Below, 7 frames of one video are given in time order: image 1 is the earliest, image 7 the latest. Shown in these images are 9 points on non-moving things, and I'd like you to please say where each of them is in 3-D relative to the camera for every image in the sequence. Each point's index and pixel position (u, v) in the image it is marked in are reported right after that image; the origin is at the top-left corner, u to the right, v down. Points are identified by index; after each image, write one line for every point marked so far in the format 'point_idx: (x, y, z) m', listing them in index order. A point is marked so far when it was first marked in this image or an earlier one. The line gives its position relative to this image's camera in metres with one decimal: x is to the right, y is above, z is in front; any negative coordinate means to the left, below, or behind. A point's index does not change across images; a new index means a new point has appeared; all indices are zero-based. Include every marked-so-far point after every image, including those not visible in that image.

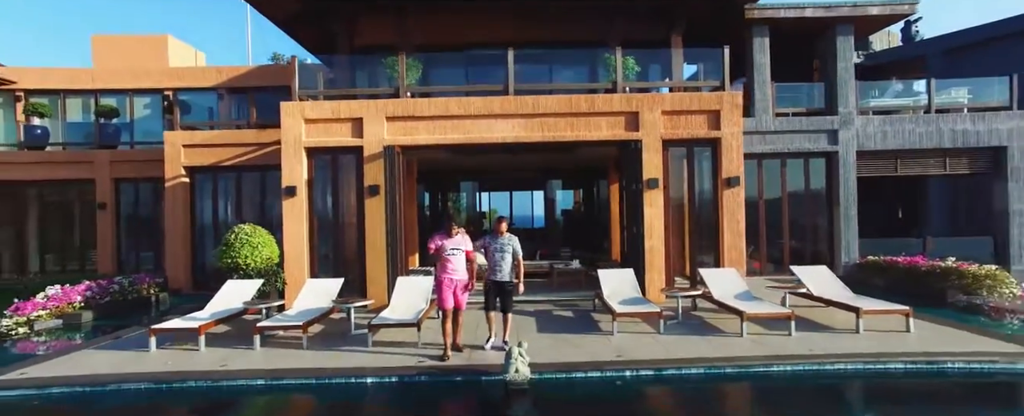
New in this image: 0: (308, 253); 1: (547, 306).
0: (-3.1, -0.7, +7.5) m
1: (+0.5, -1.4, +7.2) m
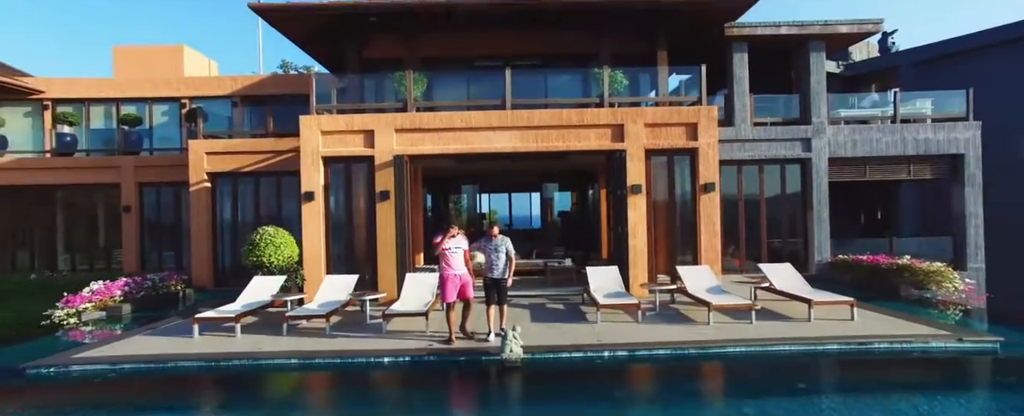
0: (-3.1, -0.7, +8.3) m
1: (+0.5, -1.4, +8.0) m
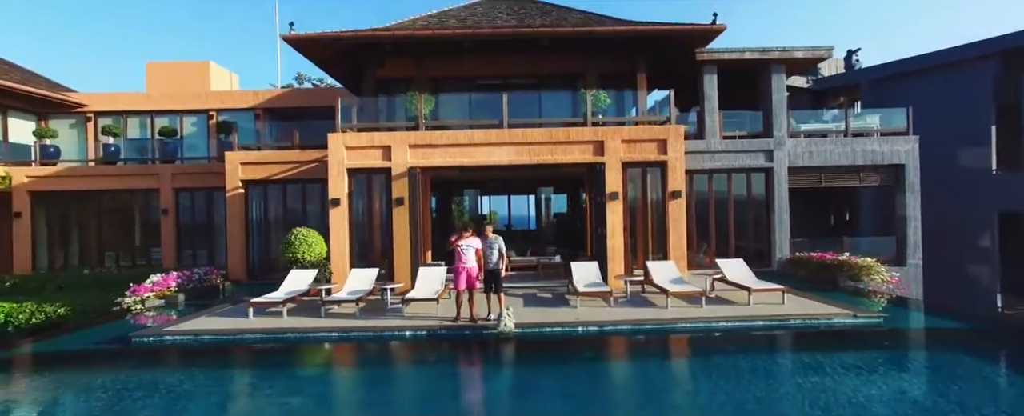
0: (-3.2, -0.8, +9.7) m
1: (+0.4, -1.5, +9.4) m
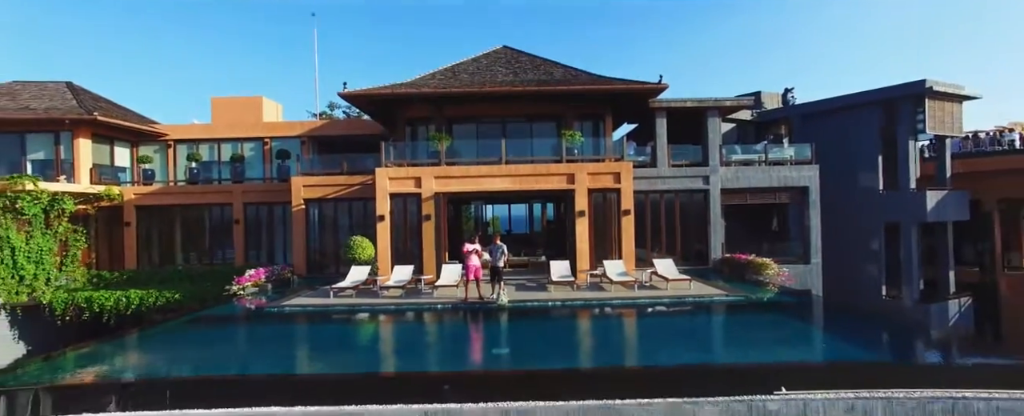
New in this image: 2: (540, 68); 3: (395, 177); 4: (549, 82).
0: (-3.3, -1.2, +13.3) m
1: (+0.3, -1.9, +13.0) m
2: (+0.9, +4.4, +15.8) m
3: (-3.1, +0.8, +13.2) m
4: (+1.1, +3.7, +14.7) m
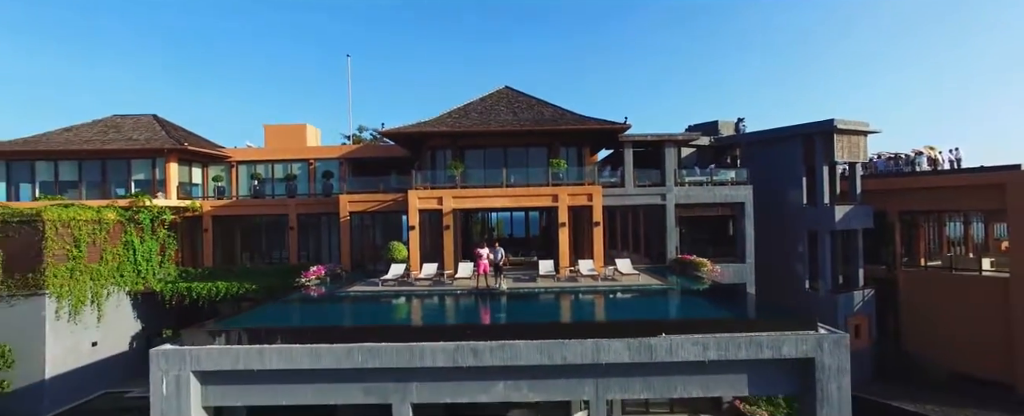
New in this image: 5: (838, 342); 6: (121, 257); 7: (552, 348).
0: (-3.3, -1.6, +17.5) m
1: (+0.2, -2.3, +17.2) m
2: (+0.9, +4.0, +20.0) m
3: (-3.2, +0.4, +17.4) m
4: (+1.1, +3.3, +18.9) m
5: (+6.1, -2.5, +9.3) m
6: (-13.8, -1.7, +17.6) m
7: (+0.8, -2.7, +9.5) m
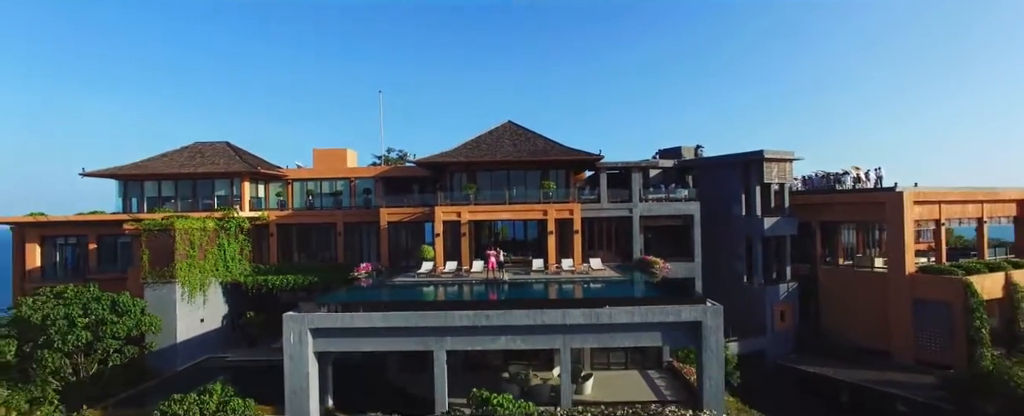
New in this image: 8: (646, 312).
0: (-3.3, -2.1, +23.0) m
1: (+0.3, -2.8, +22.7) m
2: (+0.9, +3.5, +25.5) m
3: (-3.1, -0.1, +22.9) m
4: (+1.1, +2.8, +24.3) m
5: (+6.0, -3.0, +14.7) m
6: (-13.7, -2.2, +23.2) m
7: (+0.7, -3.2, +14.9) m
8: (+4.0, -3.1, +14.8) m
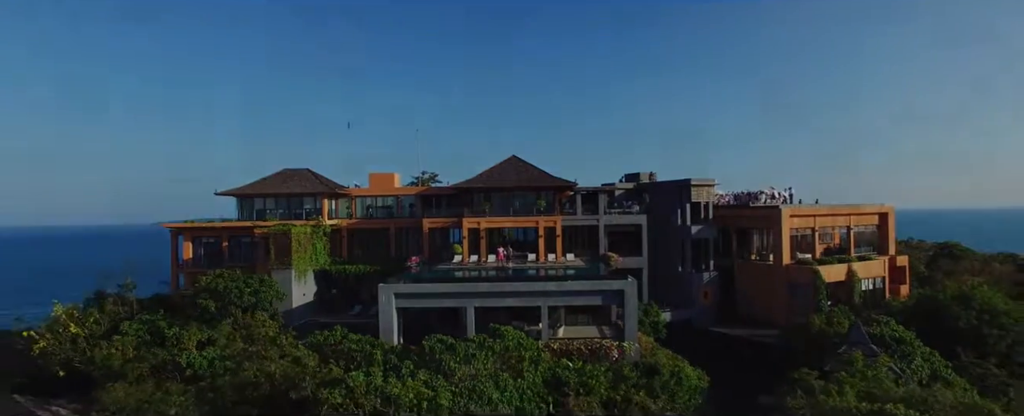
0: (-3.1, -2.8, +33.3) m
1: (+0.4, -3.6, +32.9) m
2: (+1.1, +2.7, +35.7) m
3: (-3.0, -0.8, +33.3) m
4: (+1.3, +2.0, +34.6) m
5: (+6.1, -3.8, +24.9) m
6: (-13.6, -2.9, +33.7) m
7: (+0.8, -3.9, +25.2) m
8: (+4.0, -3.8, +25.0) m
